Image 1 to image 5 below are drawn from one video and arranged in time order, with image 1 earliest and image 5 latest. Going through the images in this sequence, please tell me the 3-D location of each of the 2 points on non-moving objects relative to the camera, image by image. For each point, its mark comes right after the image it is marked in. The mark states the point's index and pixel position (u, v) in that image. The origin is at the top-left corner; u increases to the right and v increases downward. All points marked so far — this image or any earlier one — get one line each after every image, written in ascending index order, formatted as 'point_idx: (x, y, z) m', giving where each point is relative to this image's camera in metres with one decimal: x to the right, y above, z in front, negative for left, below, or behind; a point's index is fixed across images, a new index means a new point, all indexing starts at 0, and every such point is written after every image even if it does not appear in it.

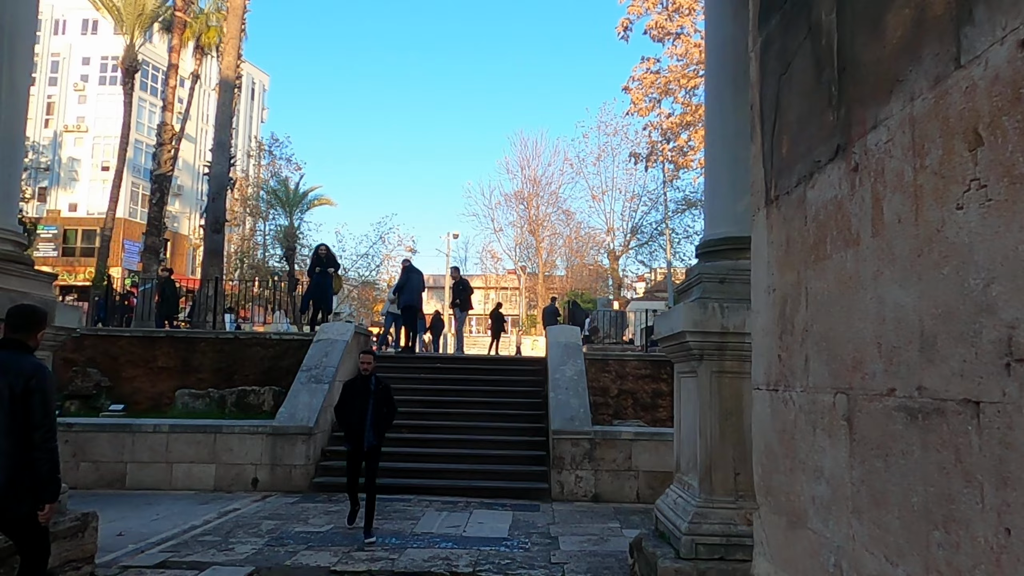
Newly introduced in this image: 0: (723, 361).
0: (+1.2, -0.4, +4.2) m
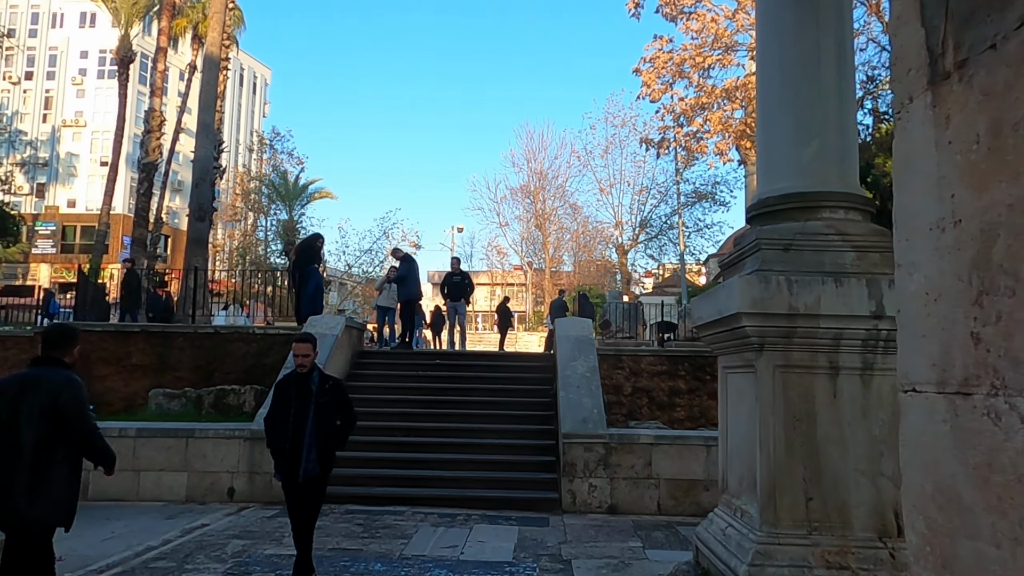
0: (+1.2, -0.3, +3.3) m
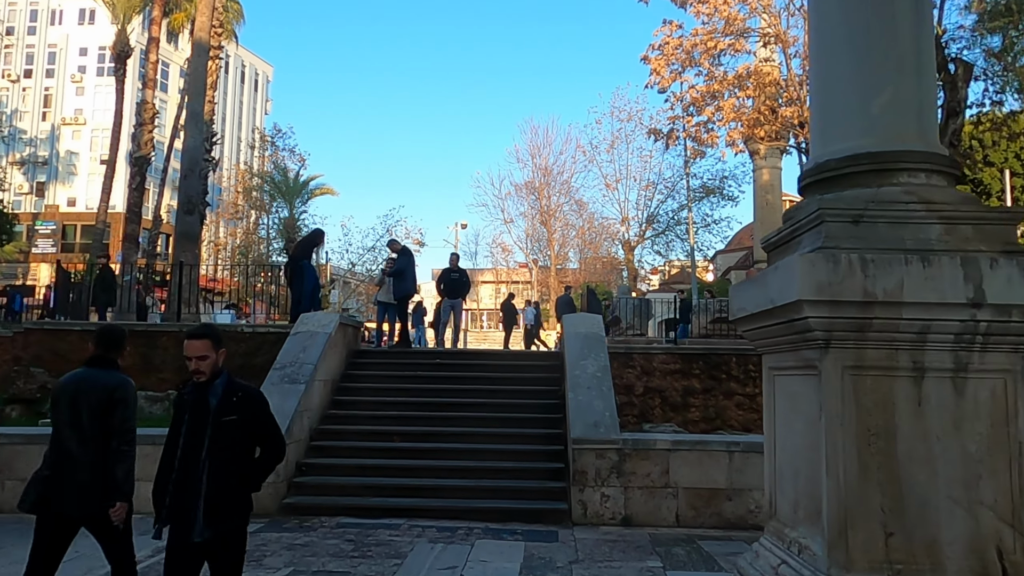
0: (+1.2, -0.2, +2.6) m
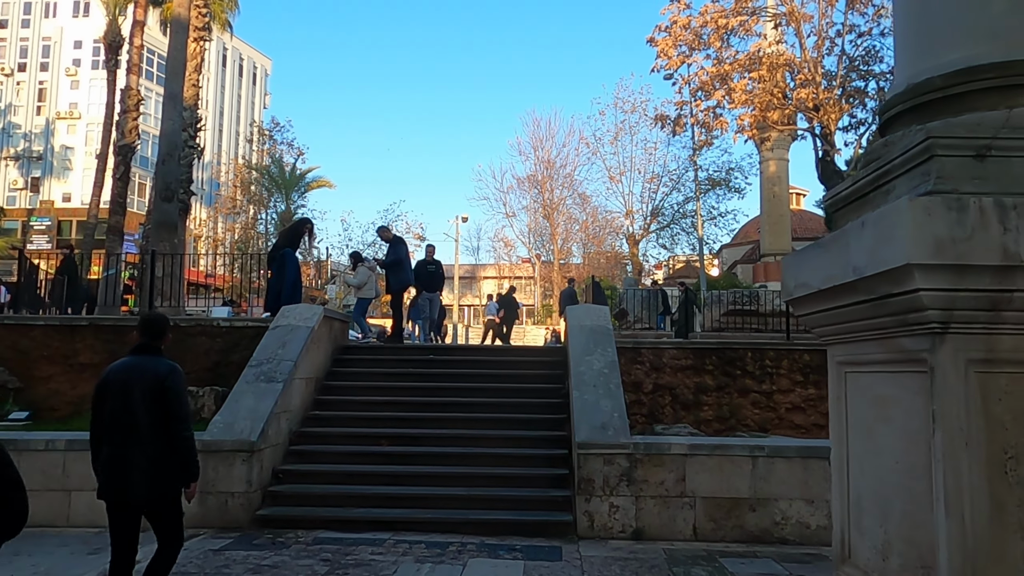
0: (+1.2, -0.1, +1.8) m
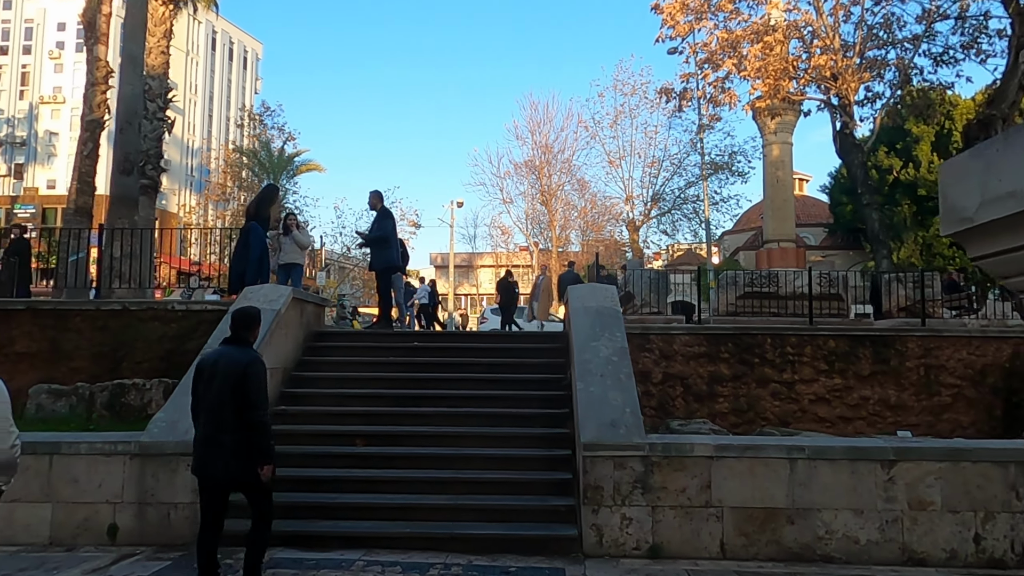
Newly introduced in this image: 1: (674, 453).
0: (+1.1, 0.0, +0.7) m
1: (+1.2, -1.2, +5.6) m
